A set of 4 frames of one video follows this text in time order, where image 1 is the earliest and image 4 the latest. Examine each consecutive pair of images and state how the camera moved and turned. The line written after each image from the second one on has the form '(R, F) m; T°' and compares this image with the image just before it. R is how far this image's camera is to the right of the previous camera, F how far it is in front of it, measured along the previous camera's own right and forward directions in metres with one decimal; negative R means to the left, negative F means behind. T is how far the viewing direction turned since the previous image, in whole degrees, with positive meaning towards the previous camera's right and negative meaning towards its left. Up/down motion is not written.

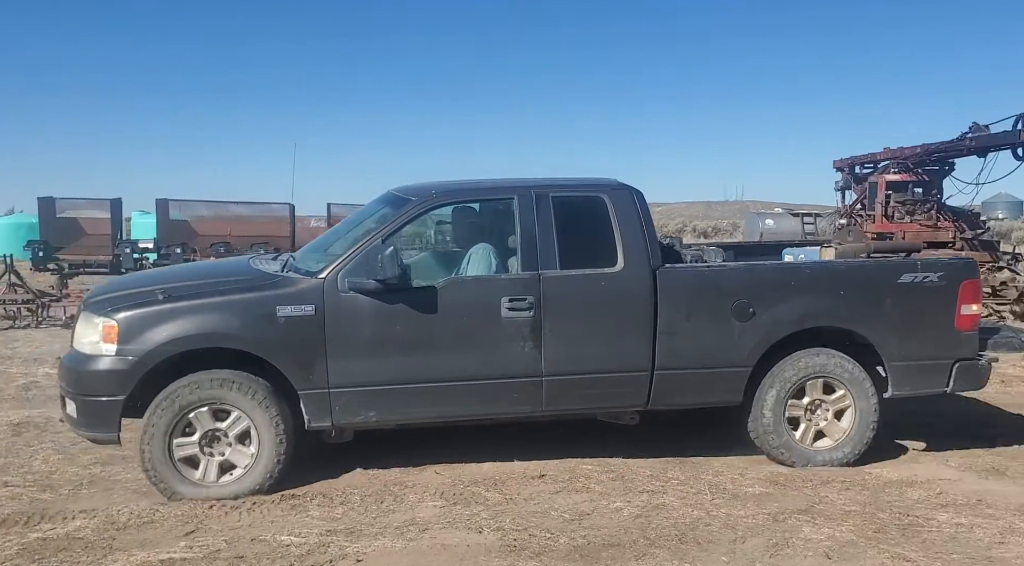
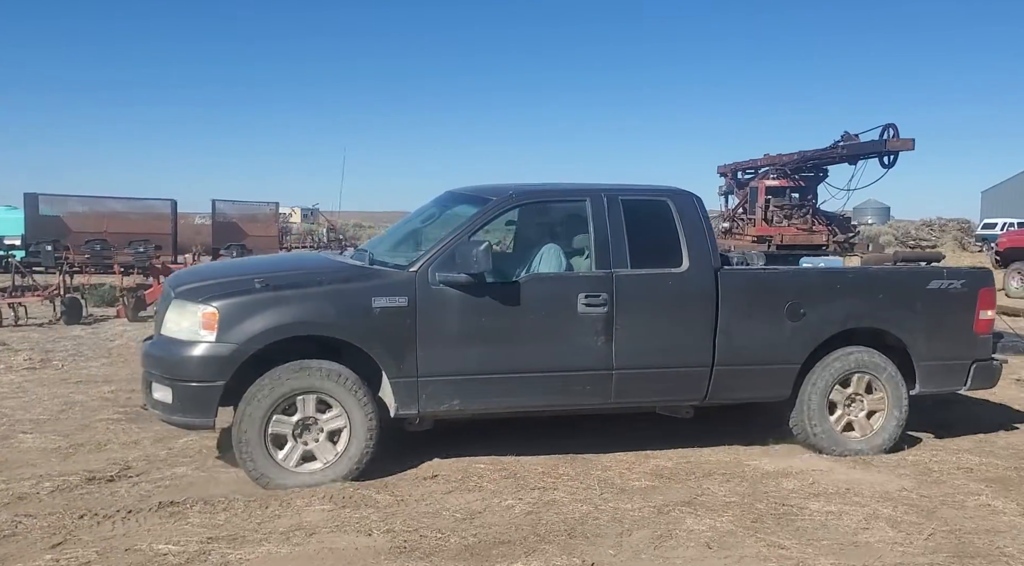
(-1.2, -0.2) m; +10°
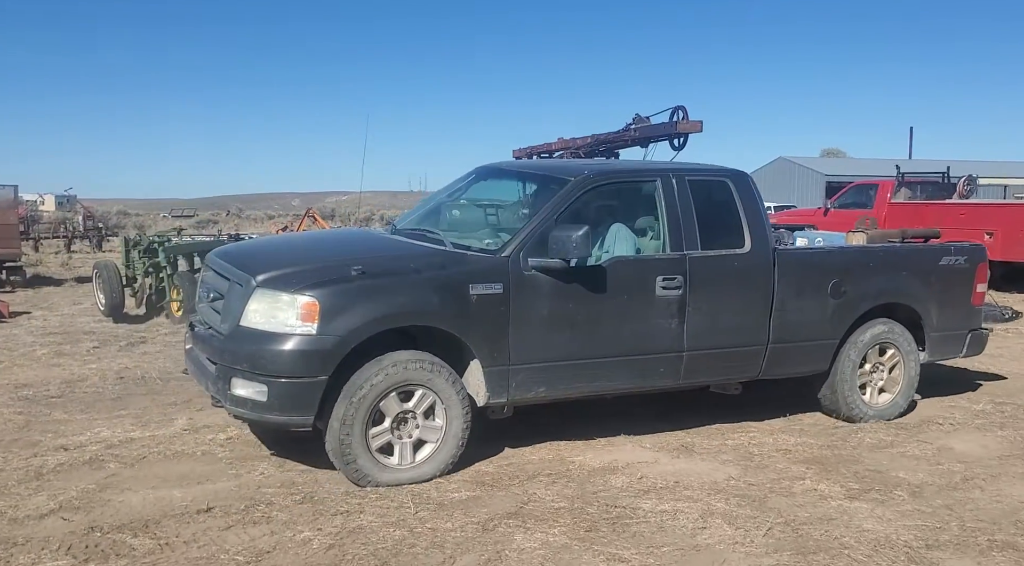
(-1.6, +0.6) m; +18°
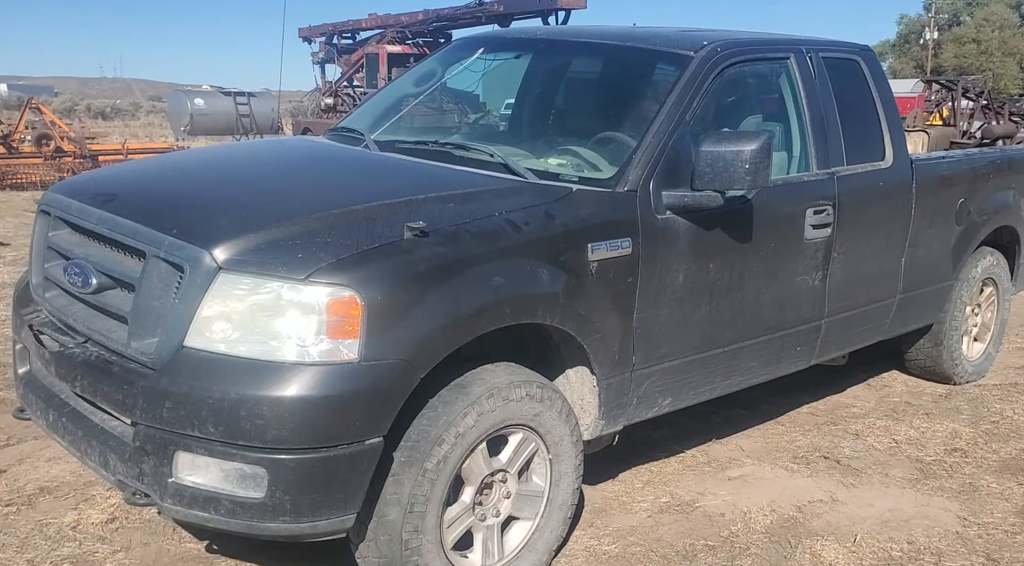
(-1.5, +2.5) m; +18°
